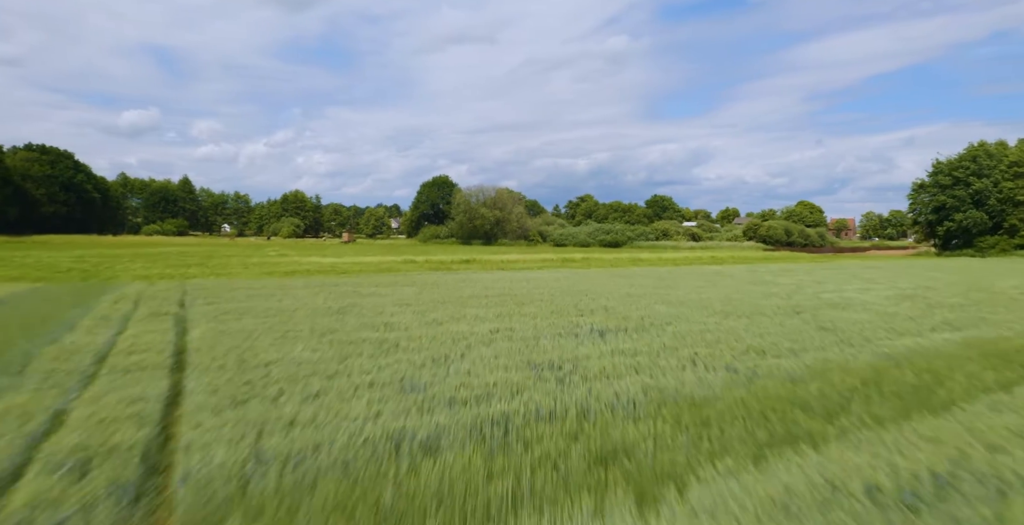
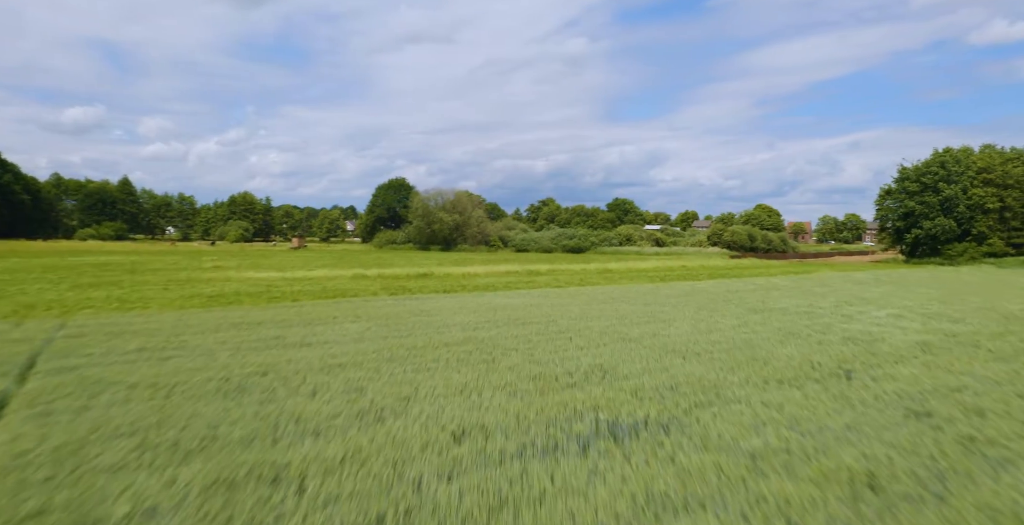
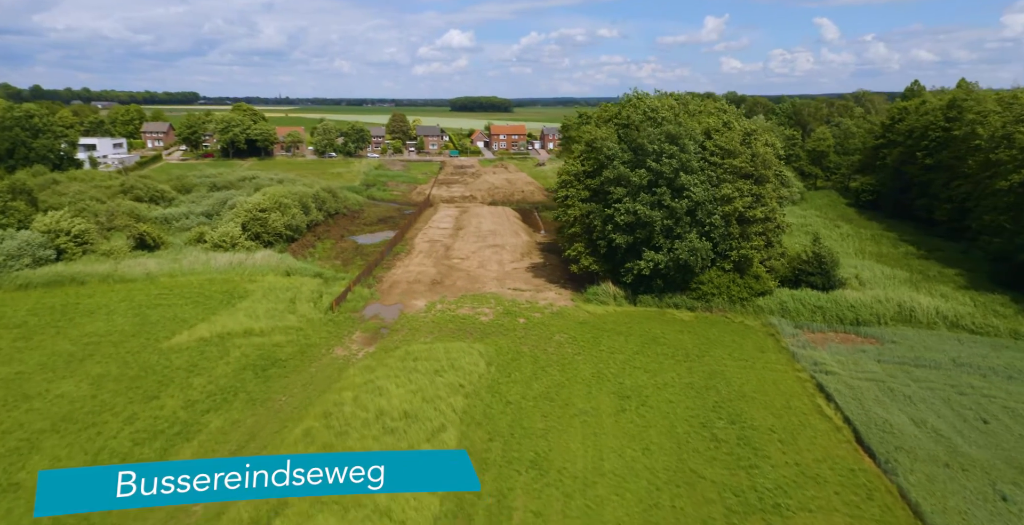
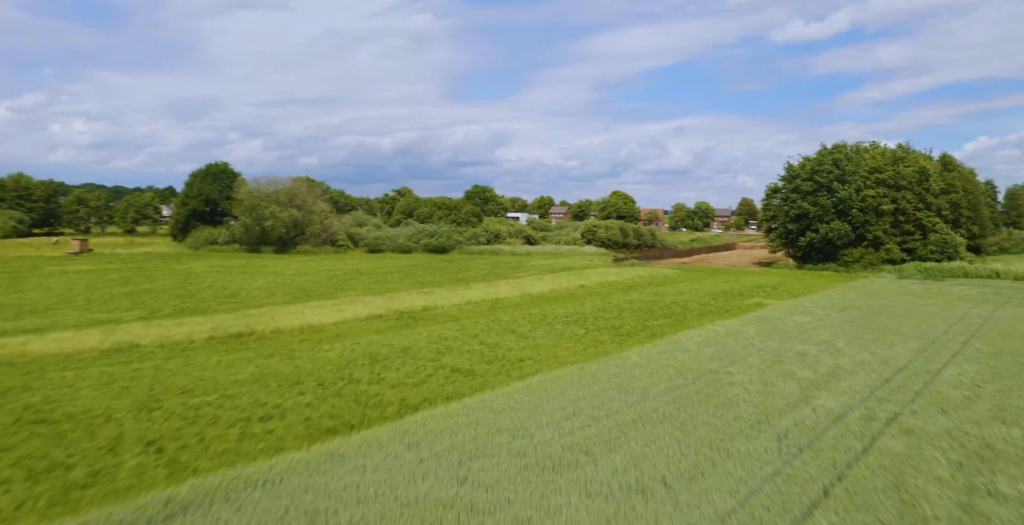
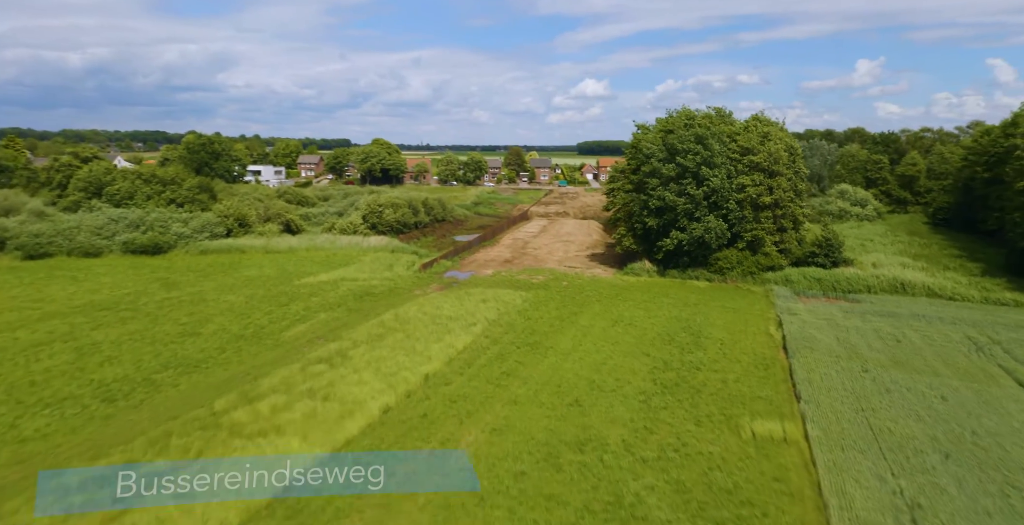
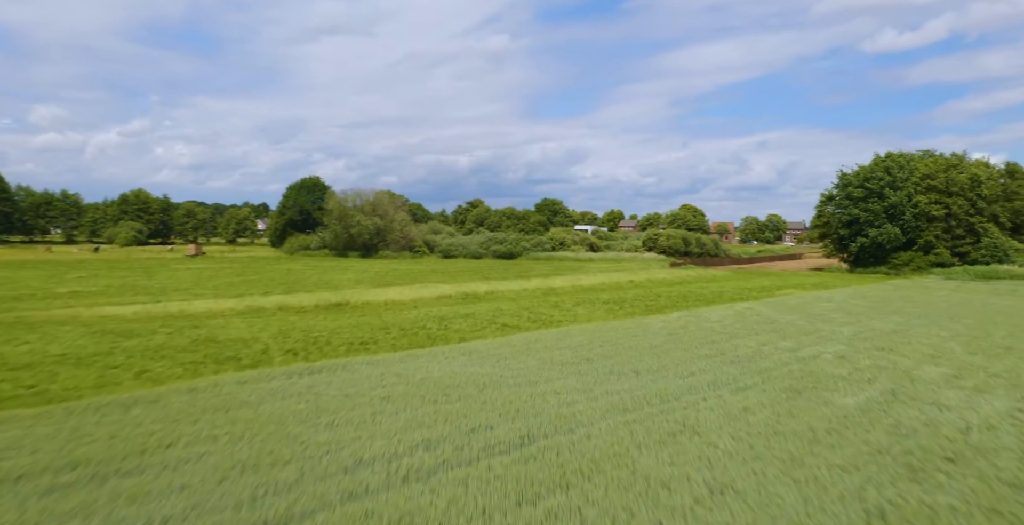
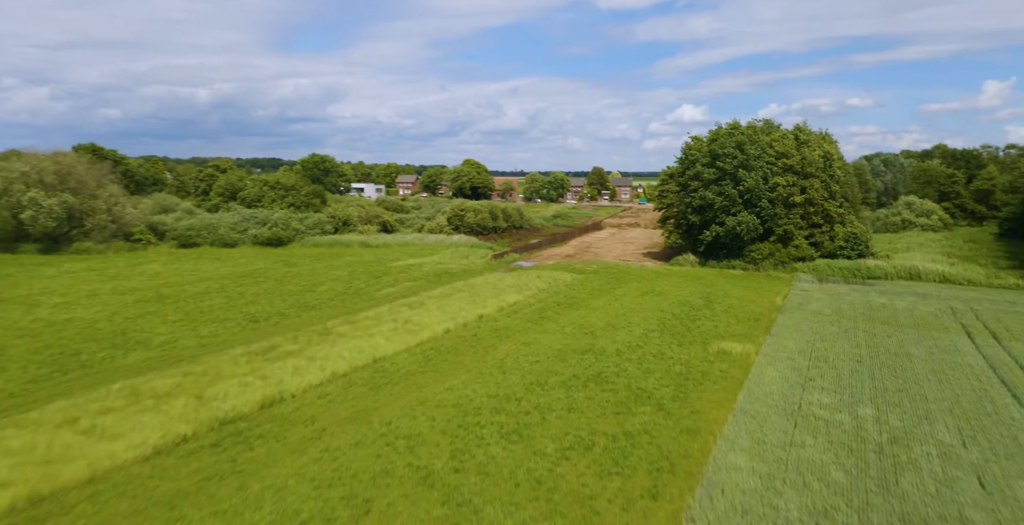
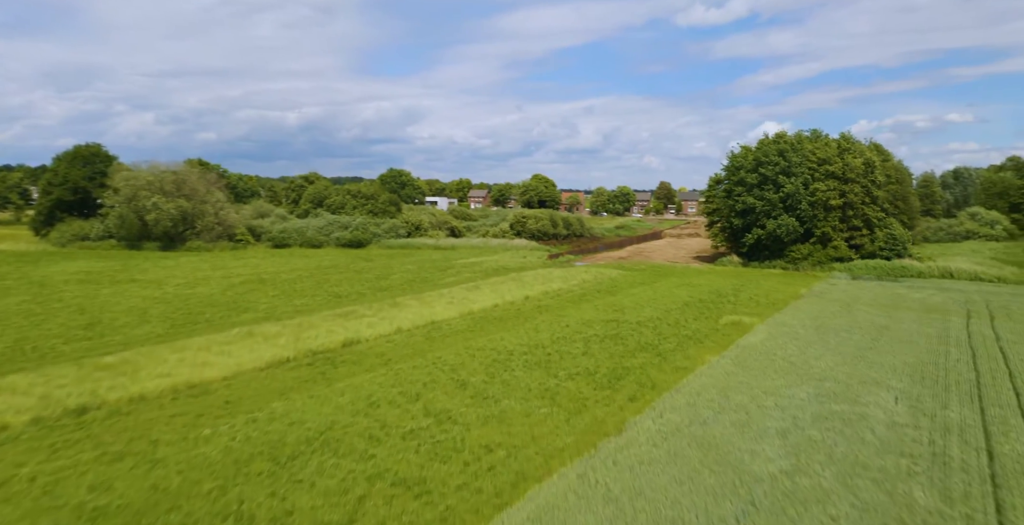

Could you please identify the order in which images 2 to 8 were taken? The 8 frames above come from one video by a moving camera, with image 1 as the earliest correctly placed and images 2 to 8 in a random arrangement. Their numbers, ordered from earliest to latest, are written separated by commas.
2, 6, 4, 8, 7, 5, 3
